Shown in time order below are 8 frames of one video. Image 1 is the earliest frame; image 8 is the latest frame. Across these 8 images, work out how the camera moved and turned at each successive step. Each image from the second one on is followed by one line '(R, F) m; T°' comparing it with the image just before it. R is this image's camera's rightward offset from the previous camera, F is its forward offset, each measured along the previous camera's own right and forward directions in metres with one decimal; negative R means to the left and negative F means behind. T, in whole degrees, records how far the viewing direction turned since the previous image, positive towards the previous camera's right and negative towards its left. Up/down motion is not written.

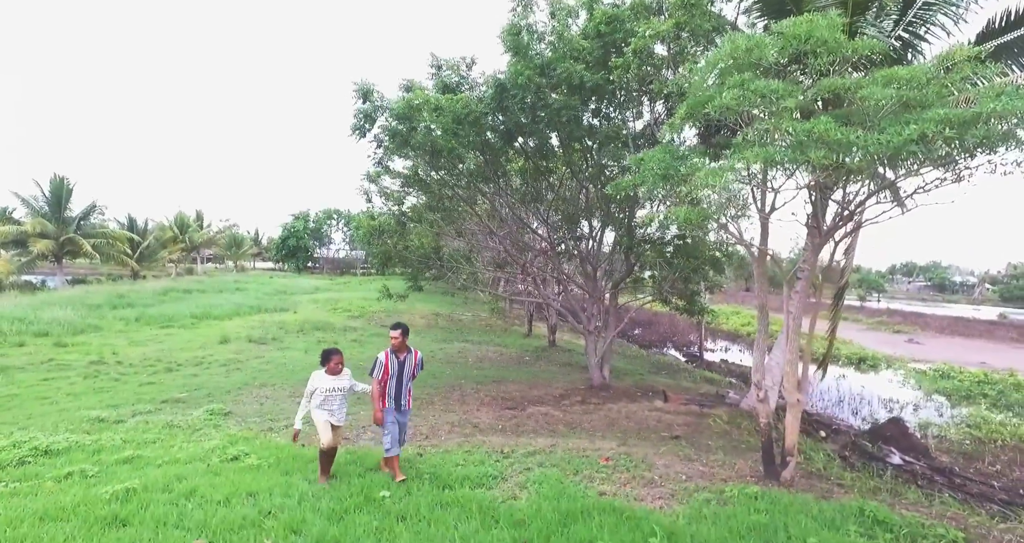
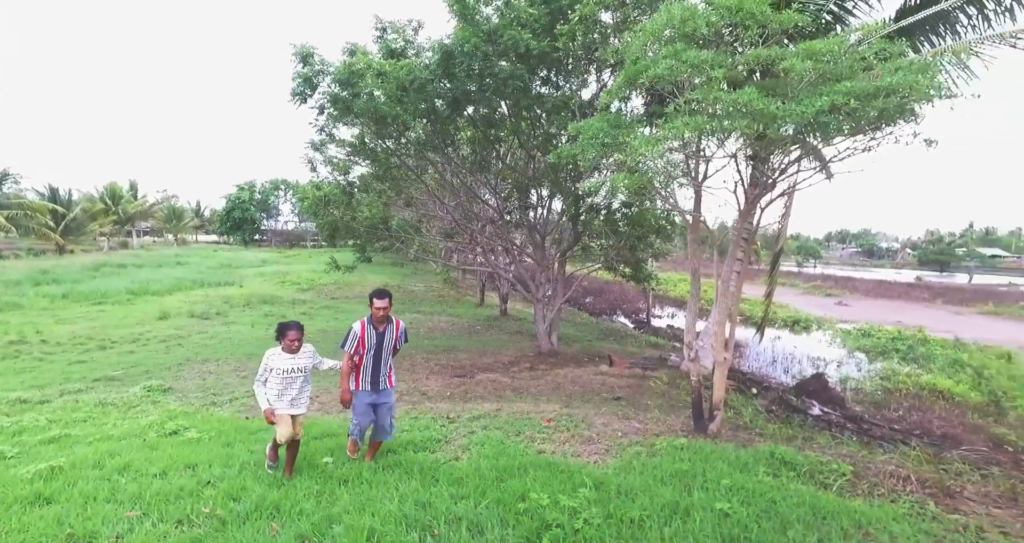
(+0.1, -0.1) m; +5°
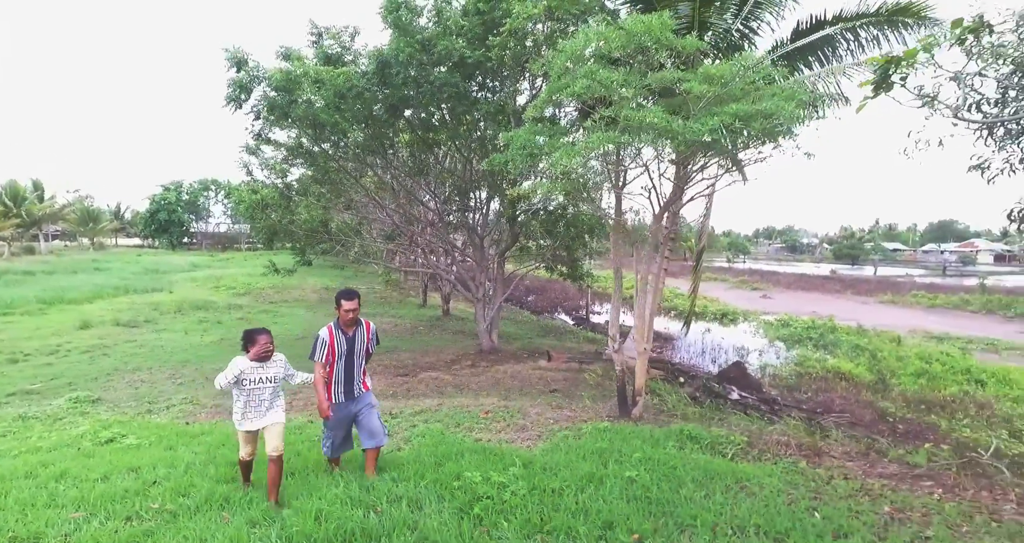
(+0.1, -0.4) m; +6°
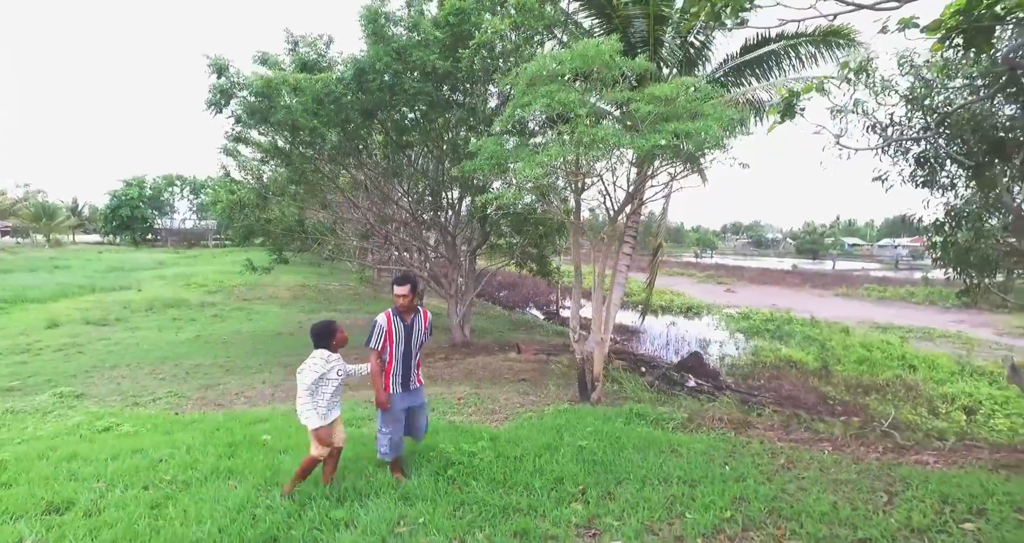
(0.0, -0.6) m; +3°
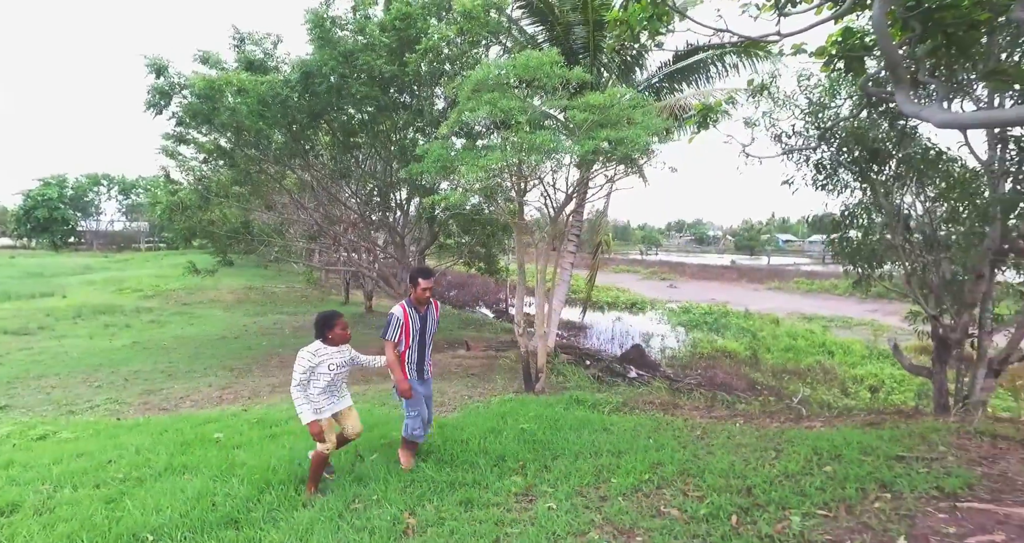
(+0.1, -0.3) m; +5°
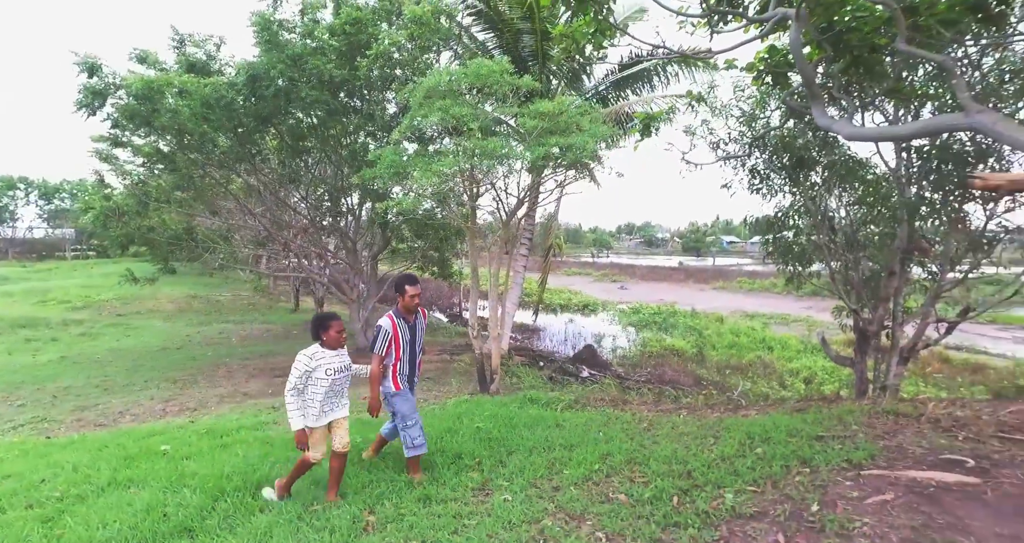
(0.0, -0.1) m; +5°
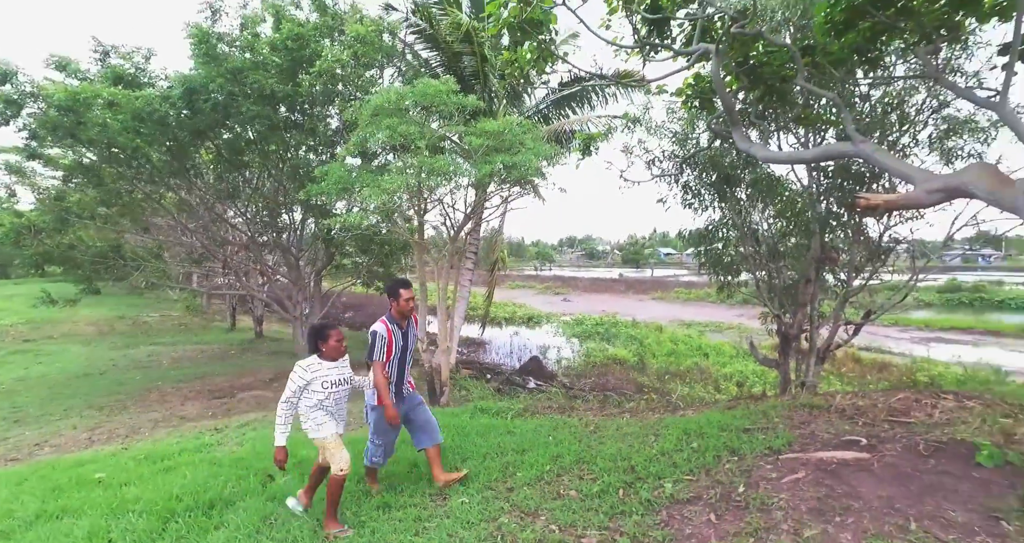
(-0.1, -0.2) m; +6°
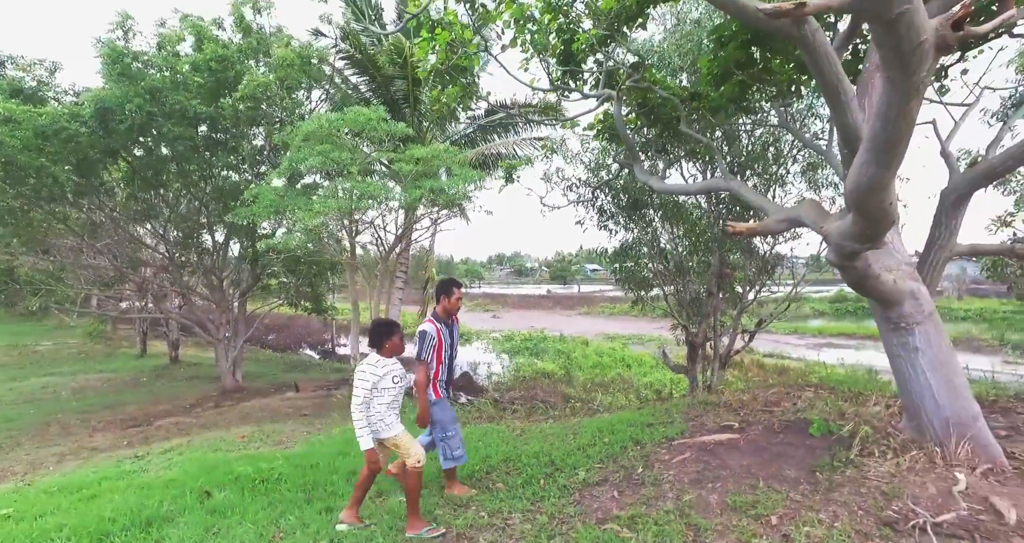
(0.0, -0.4) m; +8°
